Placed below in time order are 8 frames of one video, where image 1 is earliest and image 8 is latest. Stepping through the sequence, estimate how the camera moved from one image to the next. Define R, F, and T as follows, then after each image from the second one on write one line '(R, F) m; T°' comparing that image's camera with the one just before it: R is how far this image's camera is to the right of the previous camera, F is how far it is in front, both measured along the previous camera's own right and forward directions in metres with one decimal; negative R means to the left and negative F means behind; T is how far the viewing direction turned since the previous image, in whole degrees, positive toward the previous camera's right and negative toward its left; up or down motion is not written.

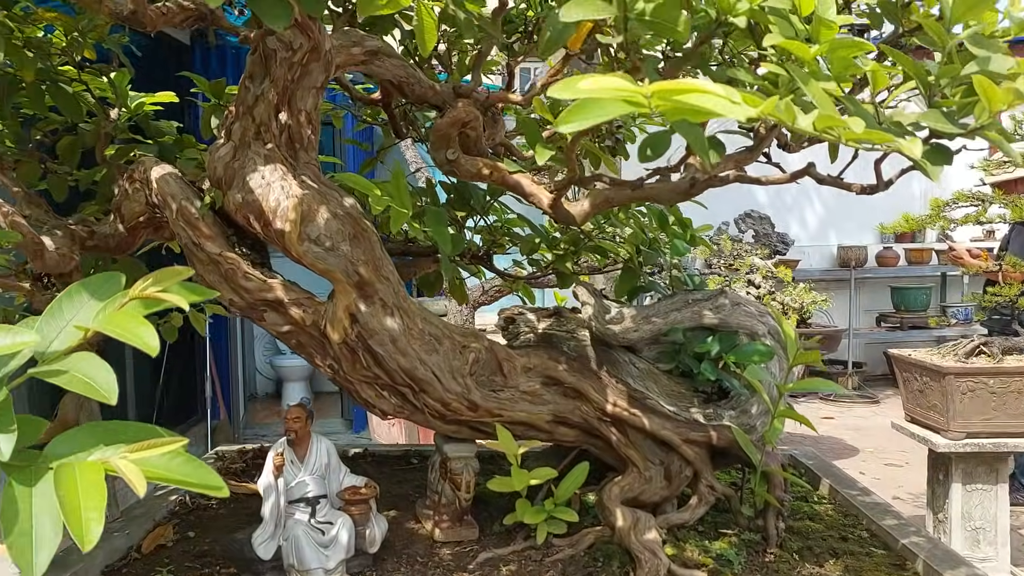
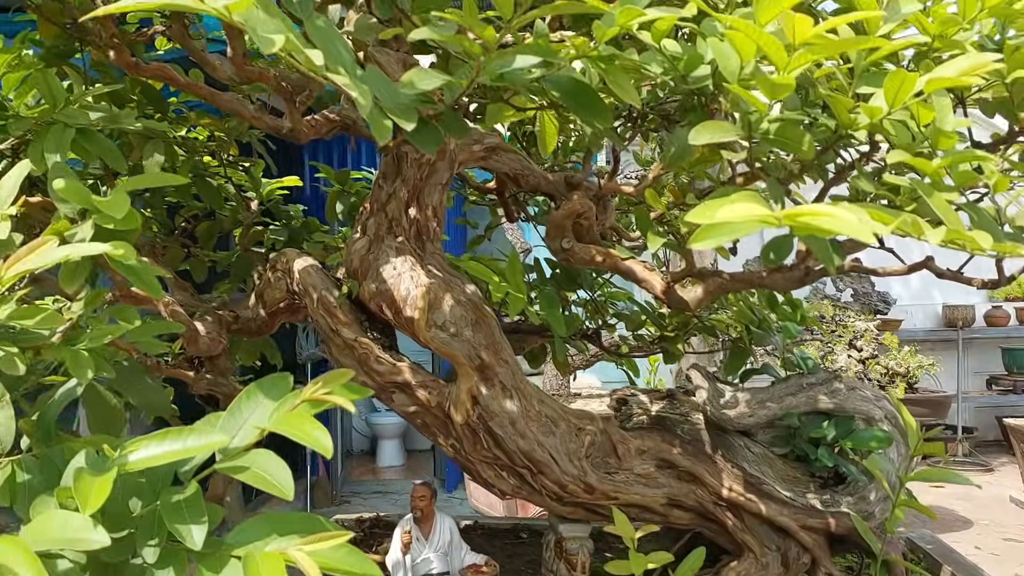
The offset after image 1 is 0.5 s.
(-0.1, -0.1) m; -6°
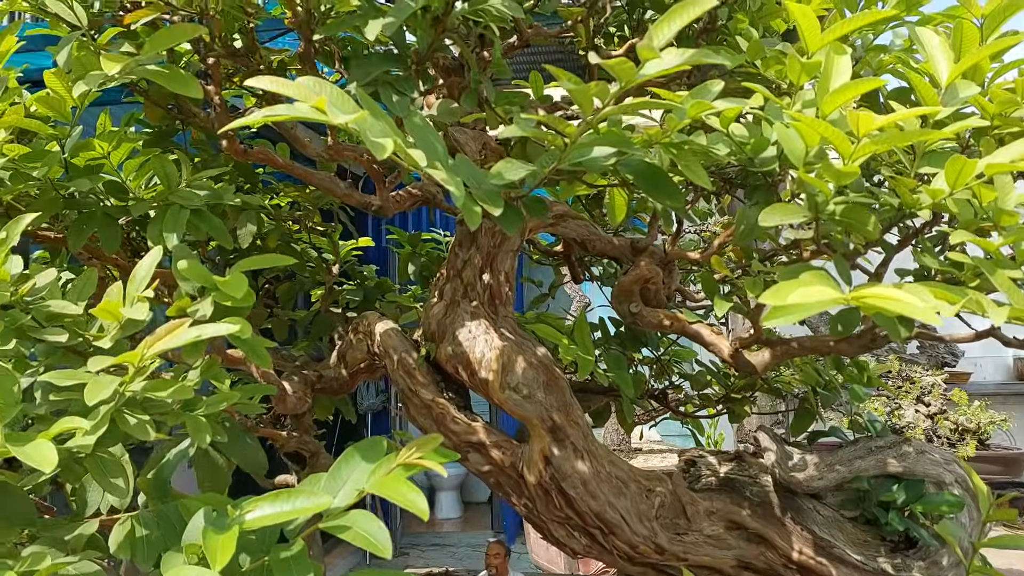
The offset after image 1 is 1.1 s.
(0.0, -0.1) m; -4°
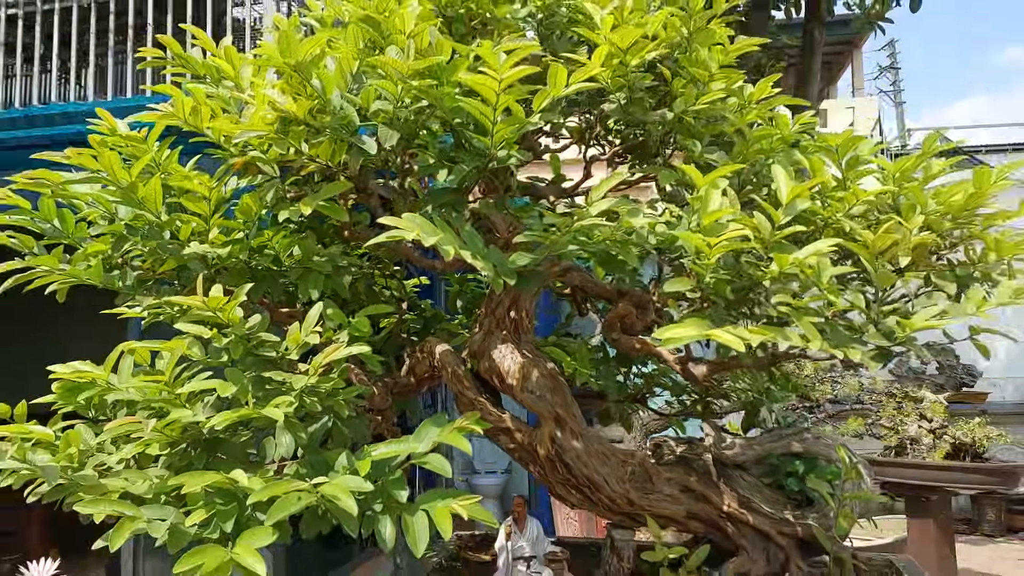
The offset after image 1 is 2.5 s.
(+0.1, -0.8) m; -3°
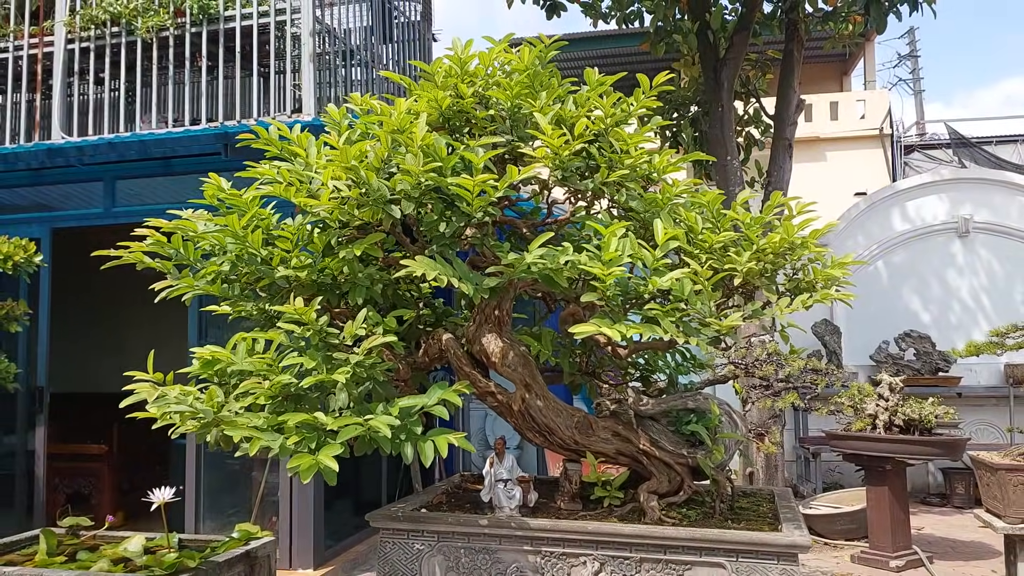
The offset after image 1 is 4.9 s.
(+0.2, -1.1) m; -2°
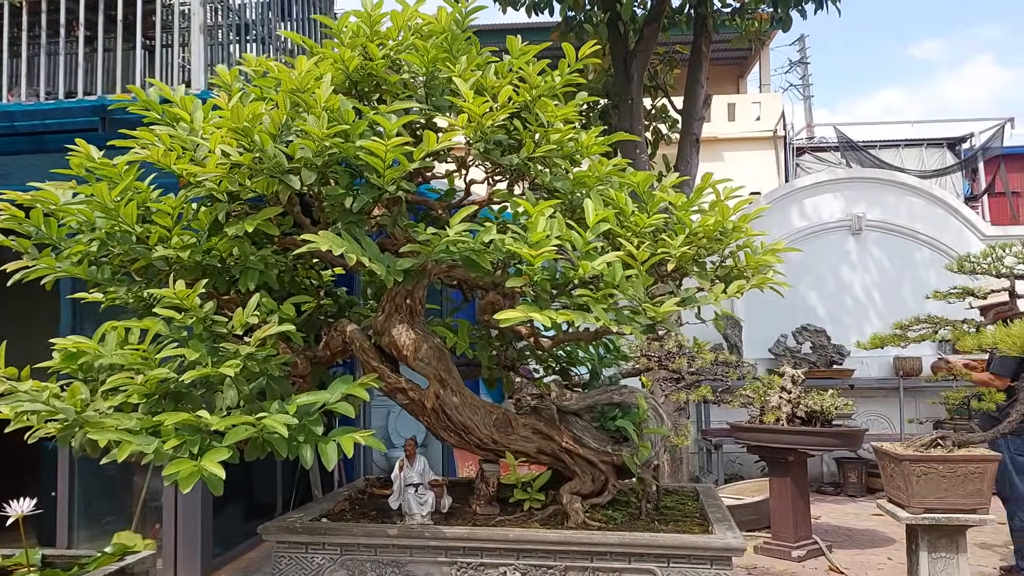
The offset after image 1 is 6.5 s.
(0.0, +0.3) m; +7°
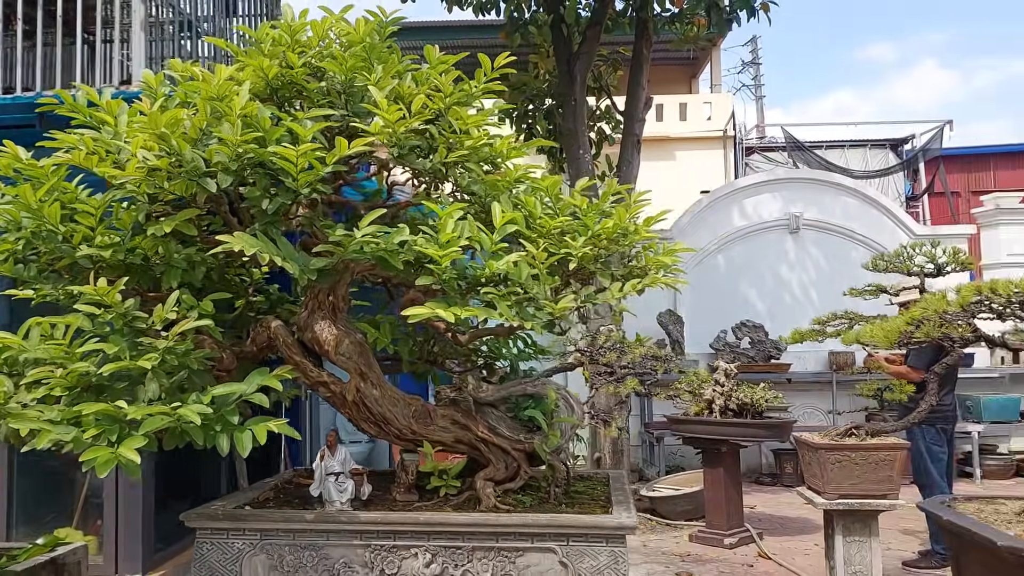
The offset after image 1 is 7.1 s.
(+0.2, -0.2) m; +3°
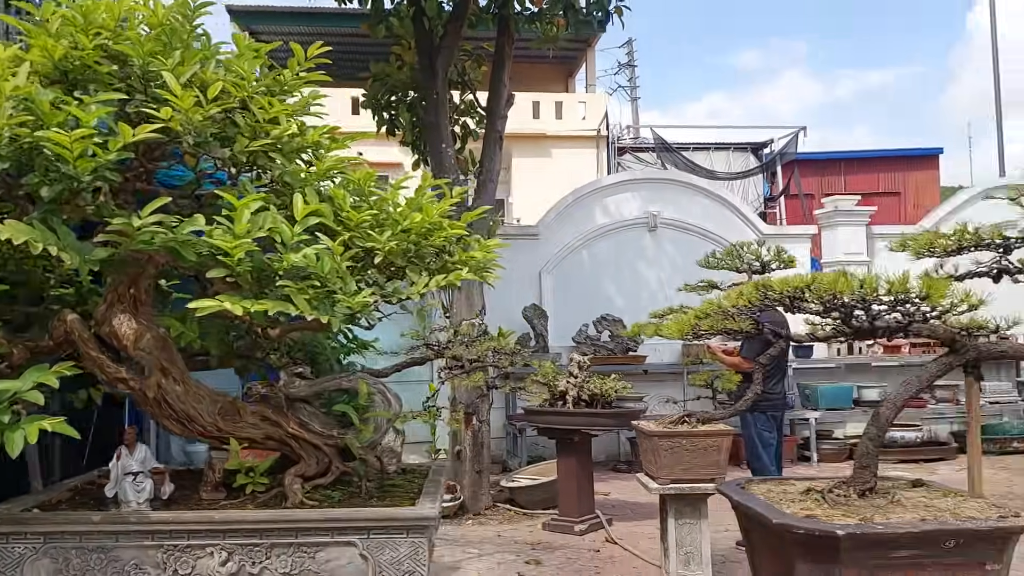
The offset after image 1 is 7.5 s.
(+0.3, 0.0) m; +8°
